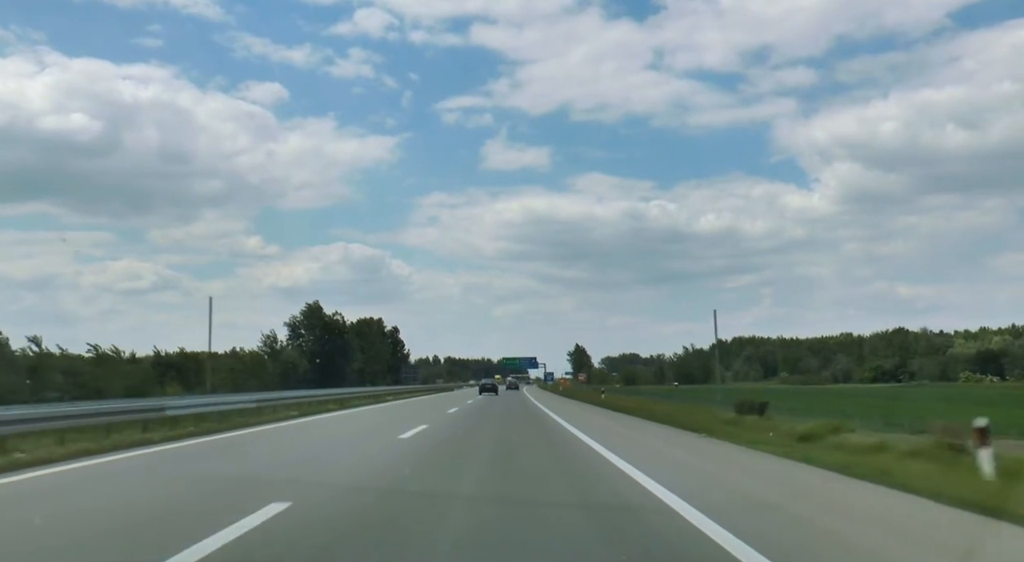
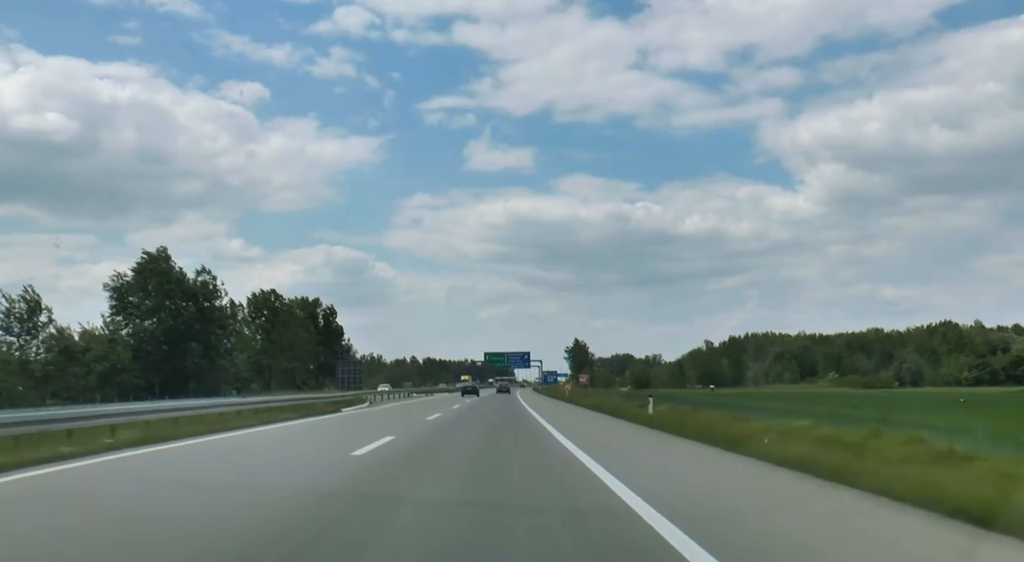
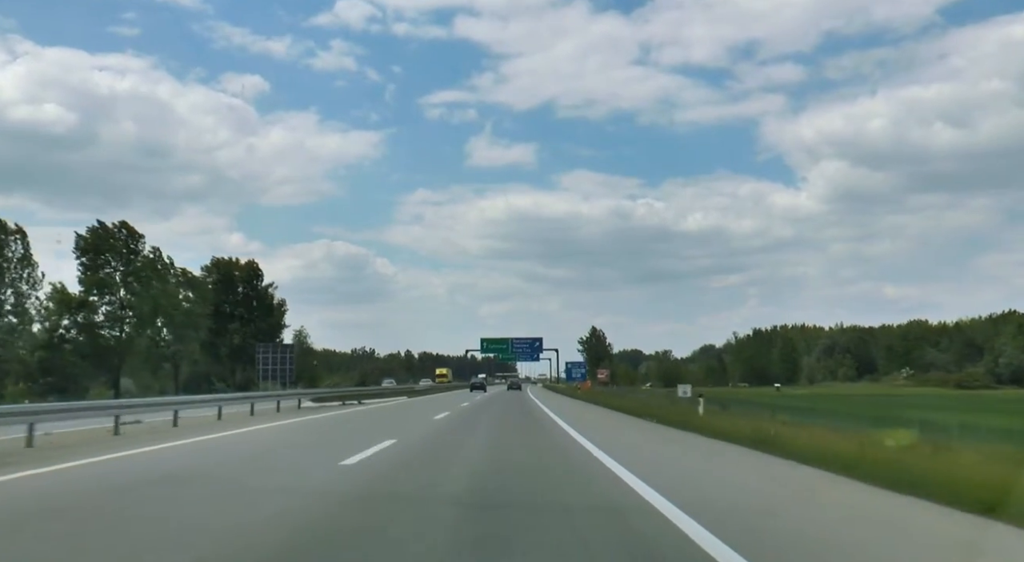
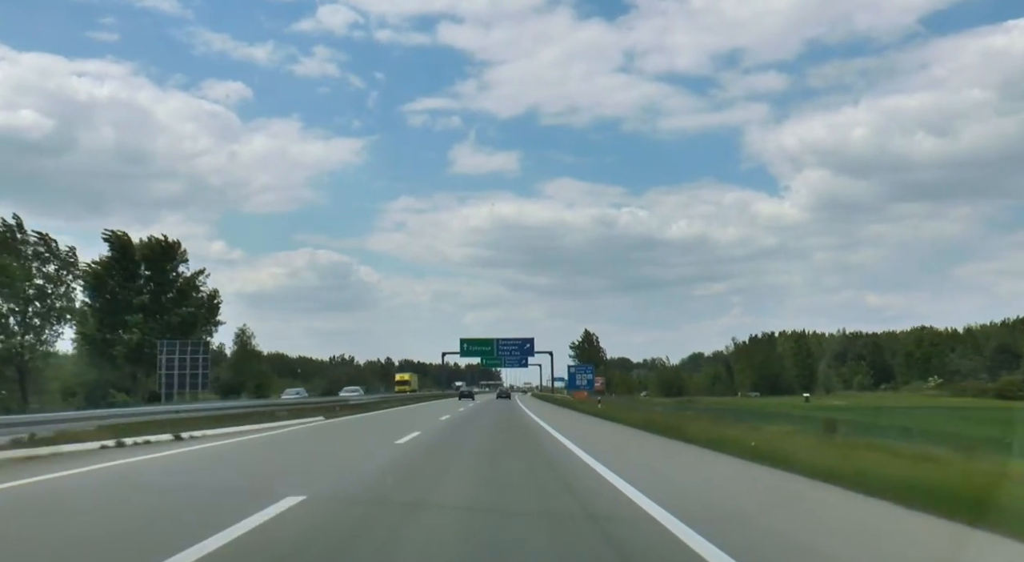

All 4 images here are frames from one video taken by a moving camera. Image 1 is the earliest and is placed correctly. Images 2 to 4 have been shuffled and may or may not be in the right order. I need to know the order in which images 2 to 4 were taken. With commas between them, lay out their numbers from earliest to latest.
2, 3, 4
